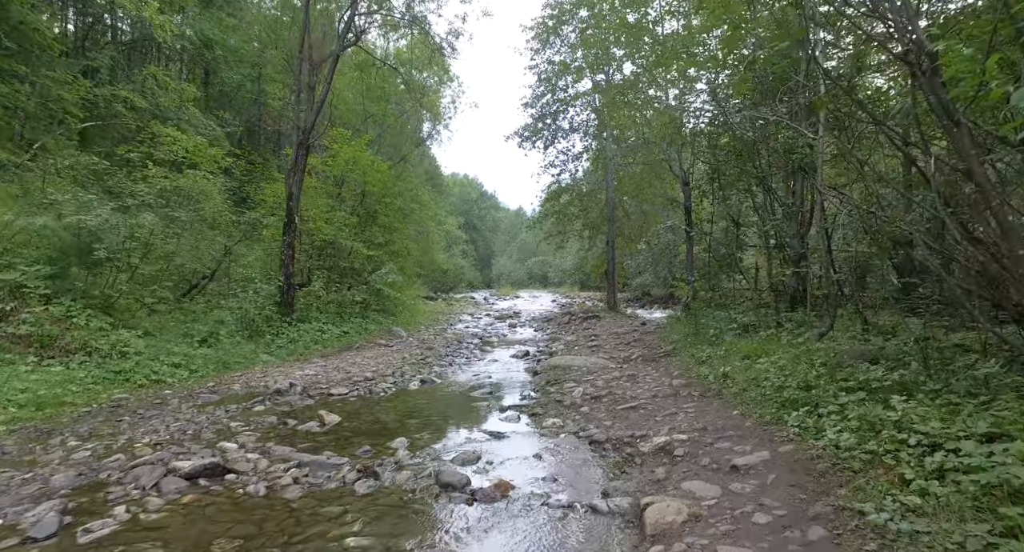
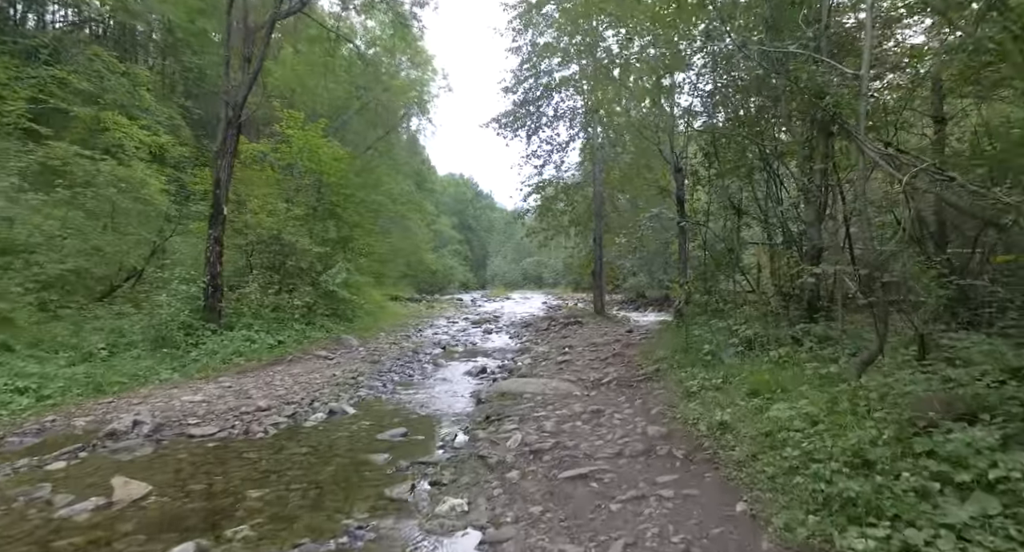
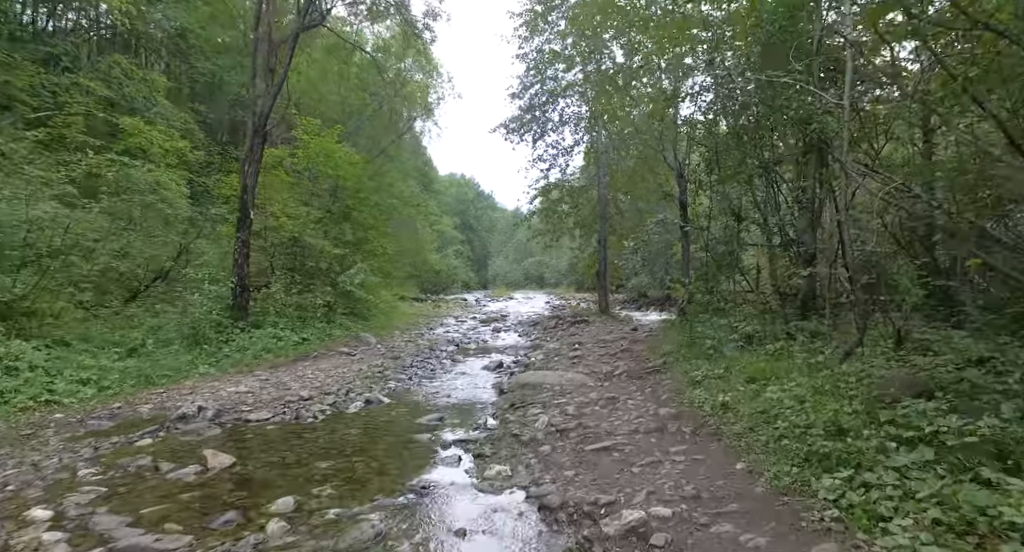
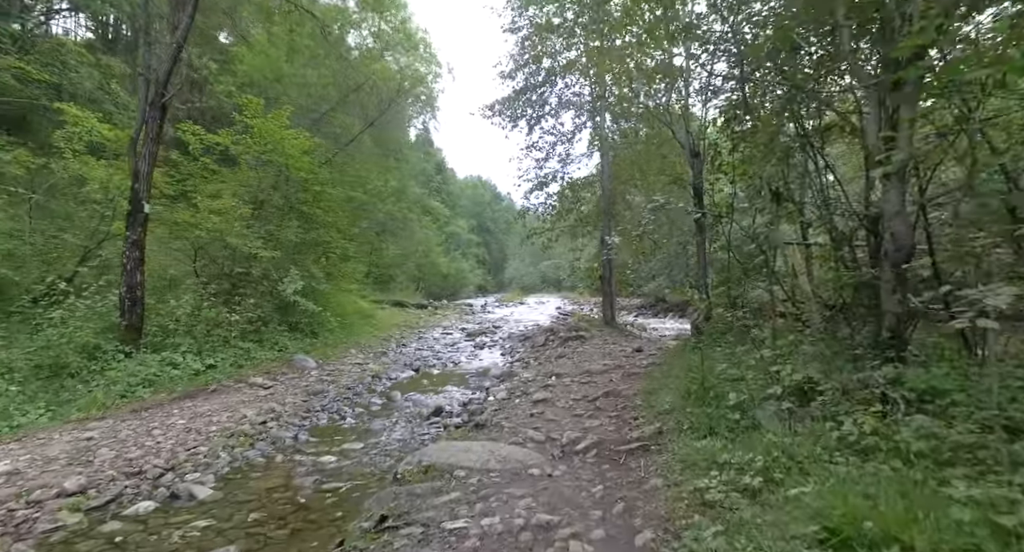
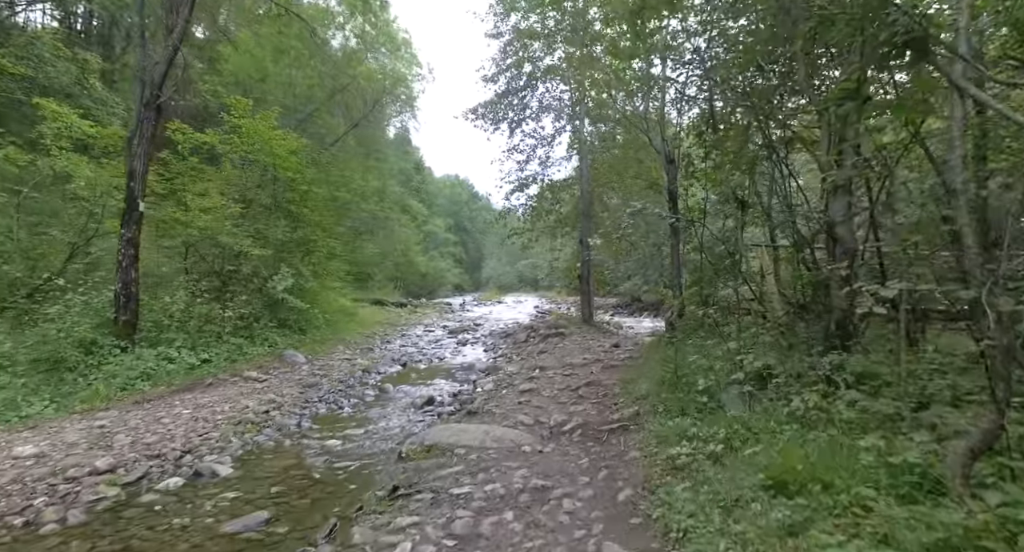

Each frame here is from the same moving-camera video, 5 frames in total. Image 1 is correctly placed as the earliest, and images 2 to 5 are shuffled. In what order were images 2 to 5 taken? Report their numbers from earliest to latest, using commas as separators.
3, 2, 5, 4
